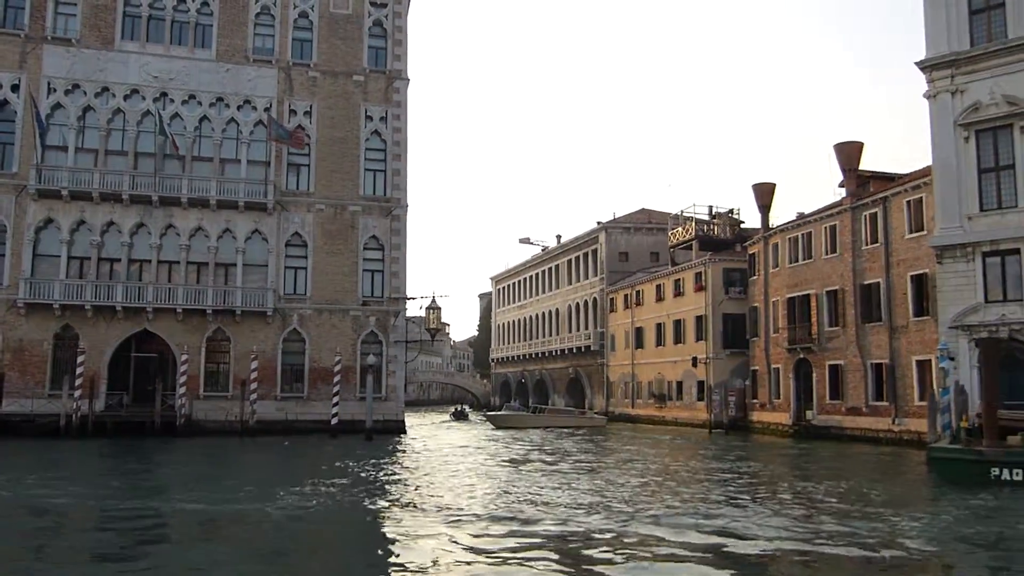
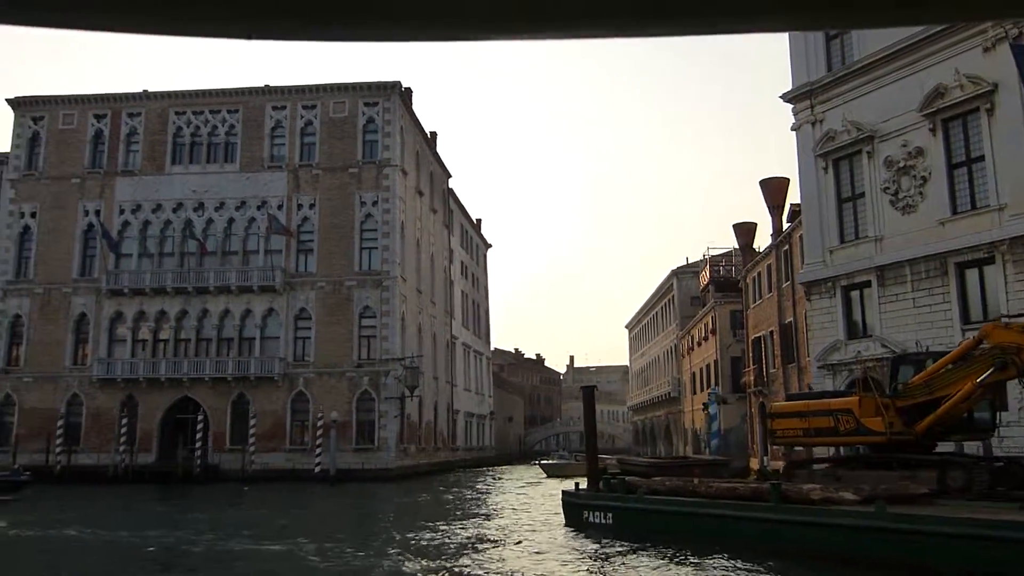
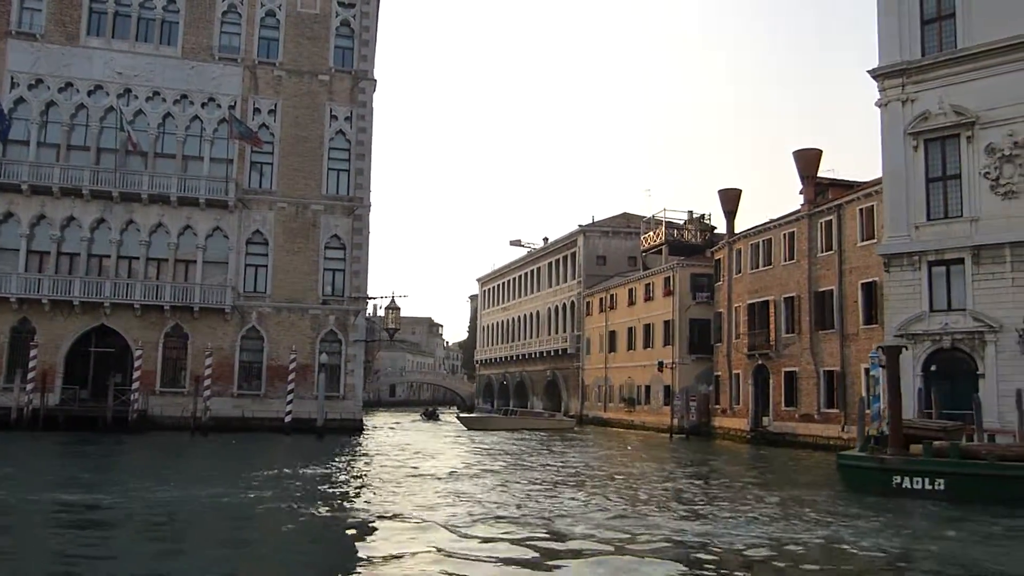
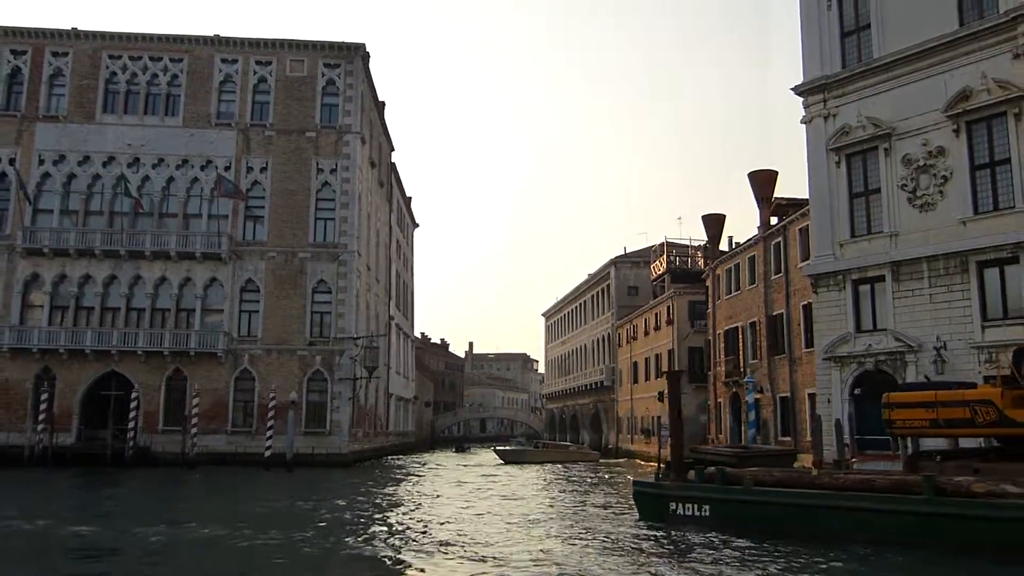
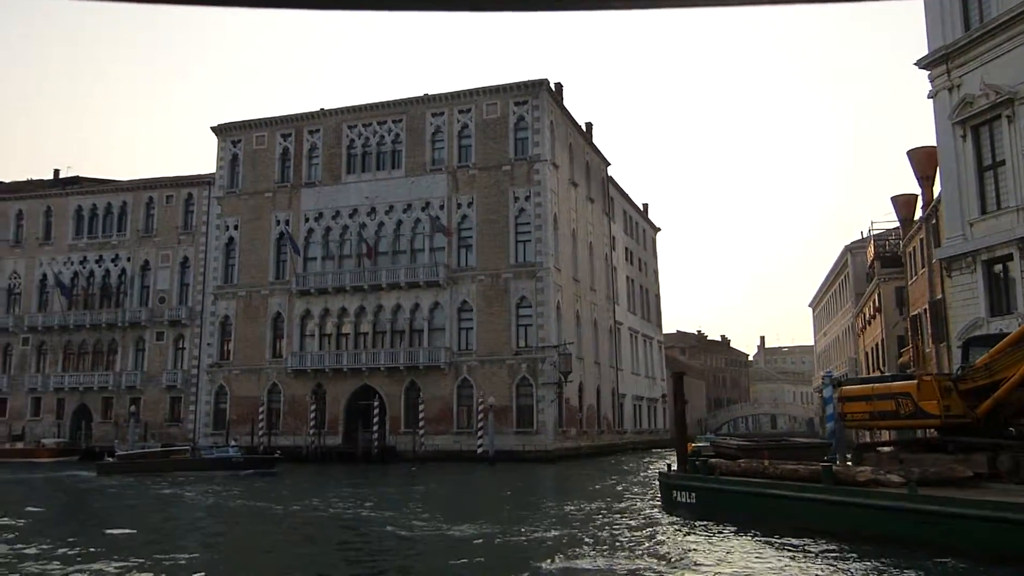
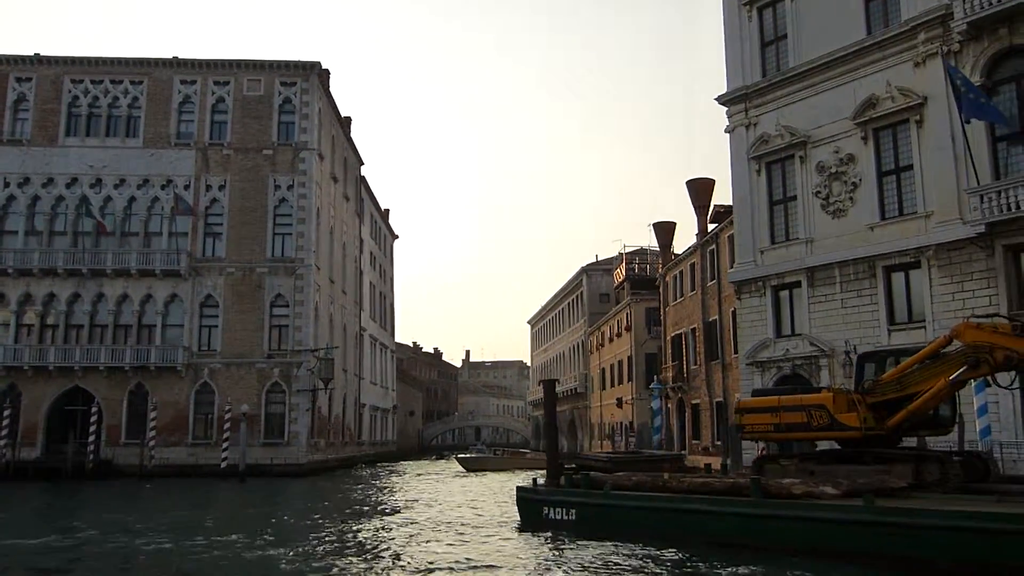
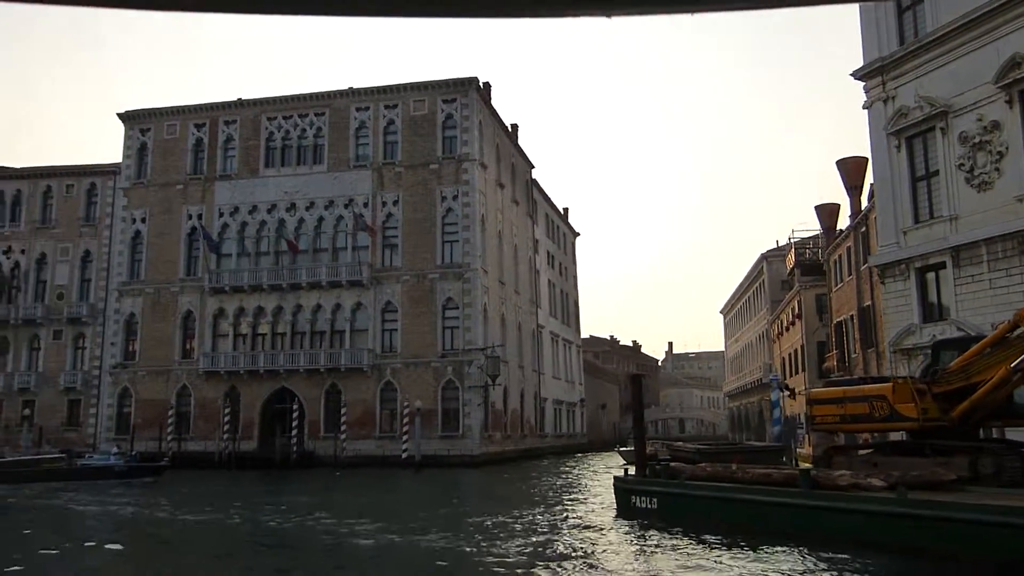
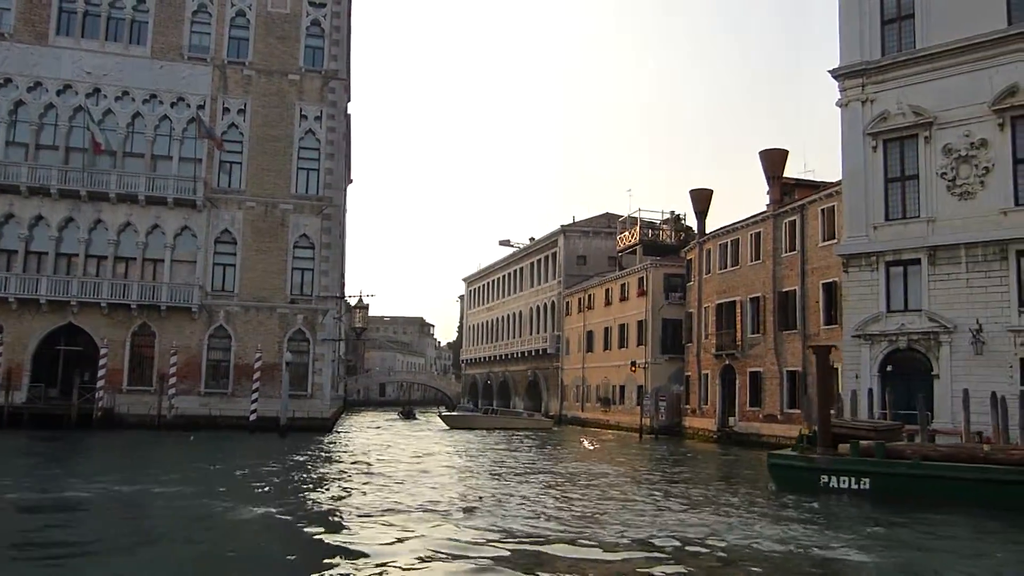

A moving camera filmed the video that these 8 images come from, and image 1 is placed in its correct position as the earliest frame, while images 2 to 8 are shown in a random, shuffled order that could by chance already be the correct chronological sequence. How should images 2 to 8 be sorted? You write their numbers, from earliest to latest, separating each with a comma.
3, 8, 4, 6, 2, 7, 5
